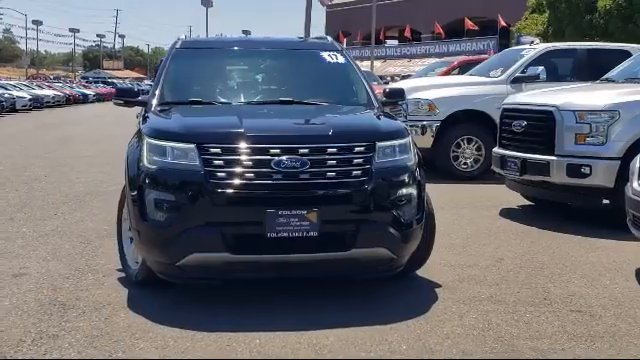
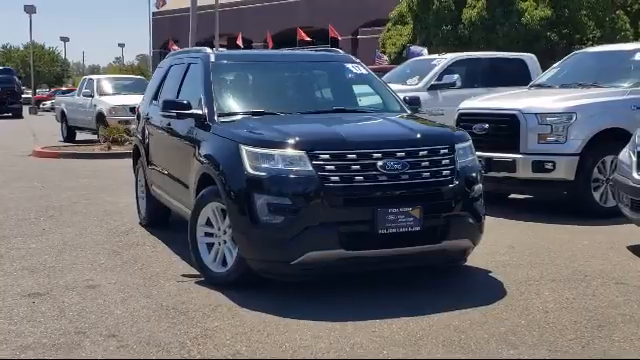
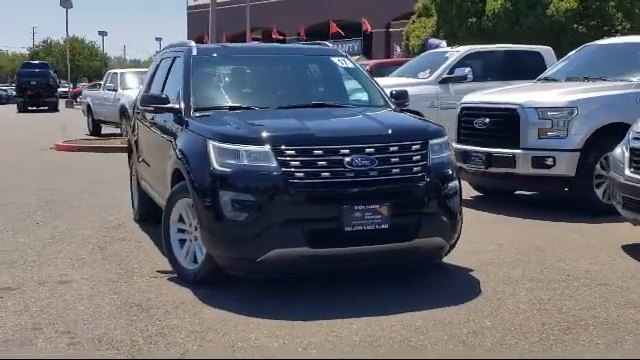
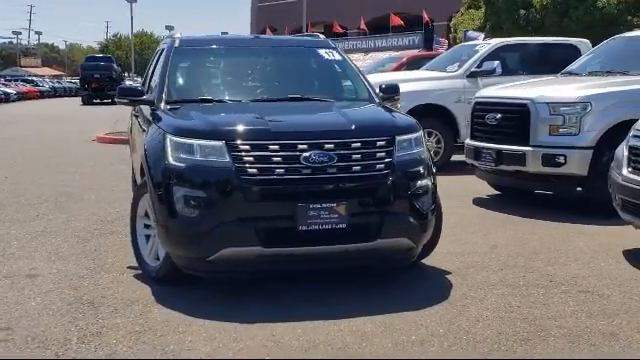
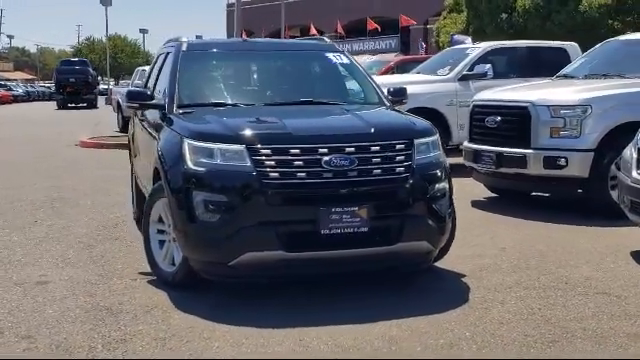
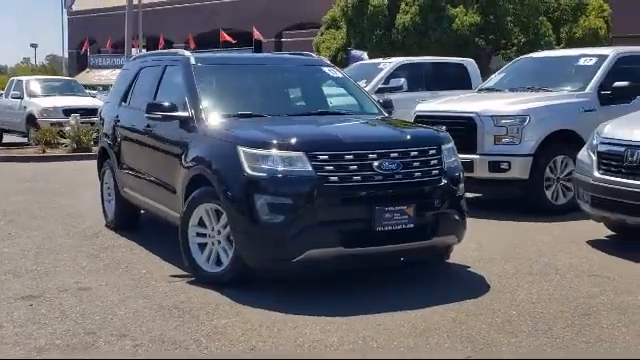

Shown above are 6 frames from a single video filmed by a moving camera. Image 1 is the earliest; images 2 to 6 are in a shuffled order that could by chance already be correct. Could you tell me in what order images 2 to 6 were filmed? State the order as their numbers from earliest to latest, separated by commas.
4, 5, 3, 2, 6
